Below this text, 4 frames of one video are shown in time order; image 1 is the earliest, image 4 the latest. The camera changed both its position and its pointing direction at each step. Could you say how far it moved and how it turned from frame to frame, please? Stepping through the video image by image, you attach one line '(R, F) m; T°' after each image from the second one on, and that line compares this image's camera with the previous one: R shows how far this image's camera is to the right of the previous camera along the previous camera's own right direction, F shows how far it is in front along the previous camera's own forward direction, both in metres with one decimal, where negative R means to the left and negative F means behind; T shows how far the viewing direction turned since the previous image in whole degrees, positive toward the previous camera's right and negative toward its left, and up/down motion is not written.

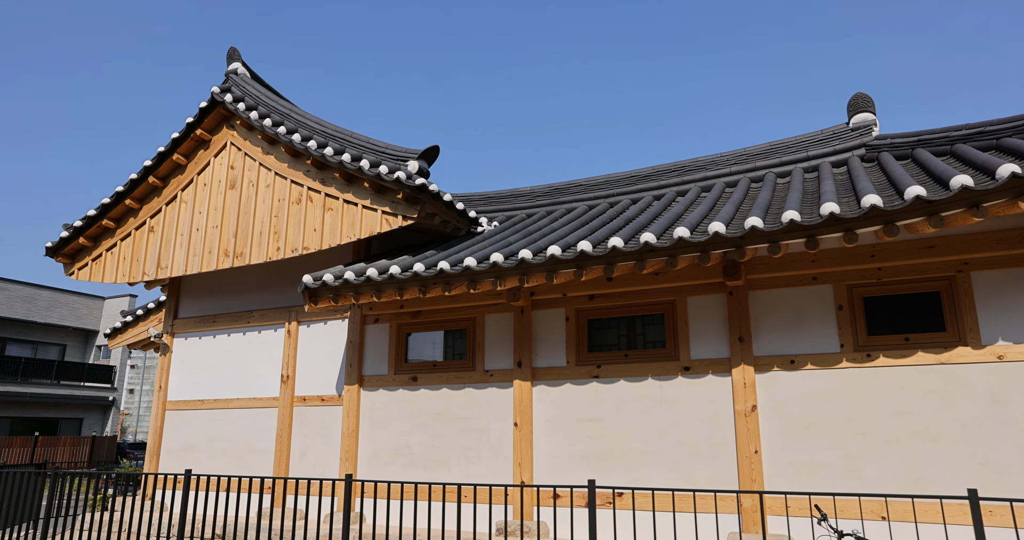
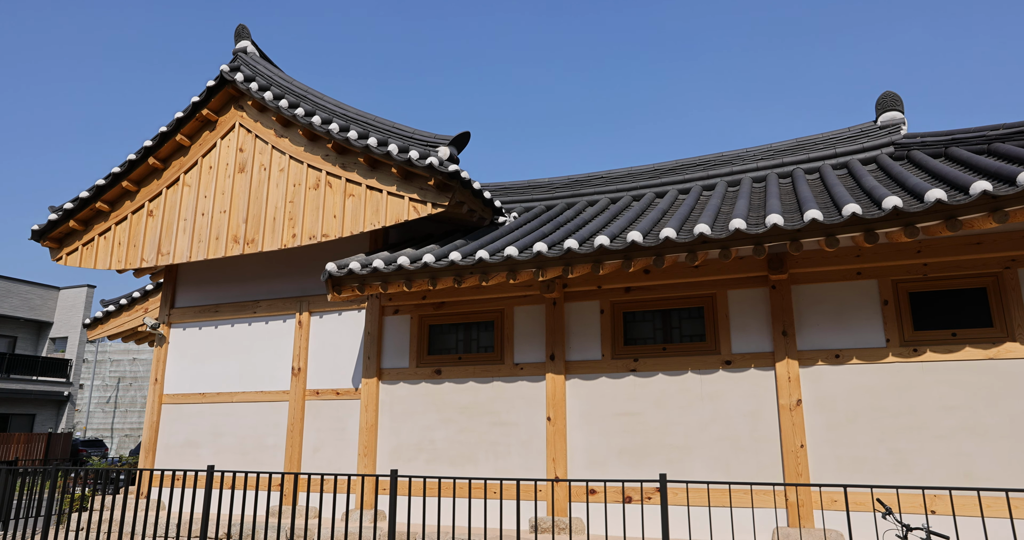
(-0.7, +0.2) m; +3°
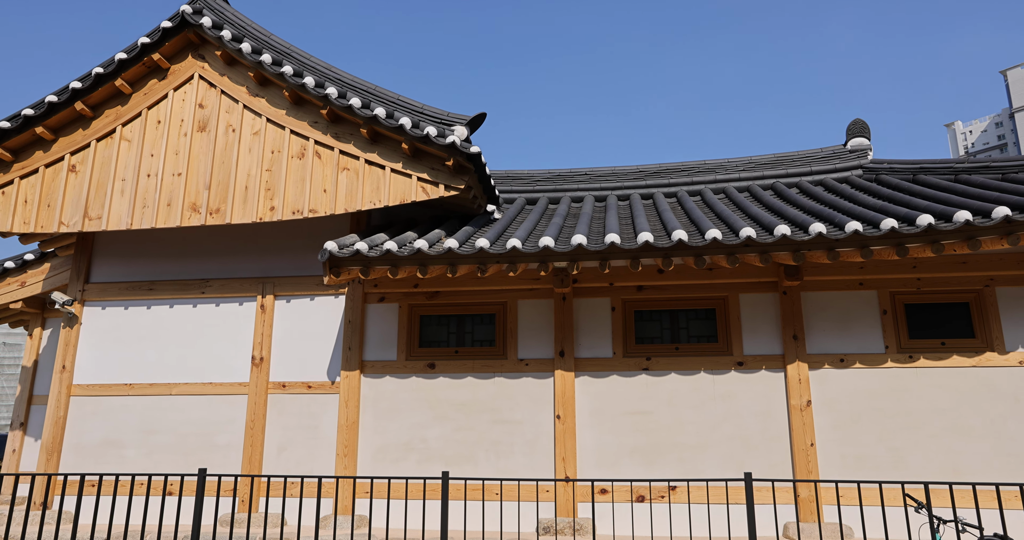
(-1.4, +0.4) m; +12°
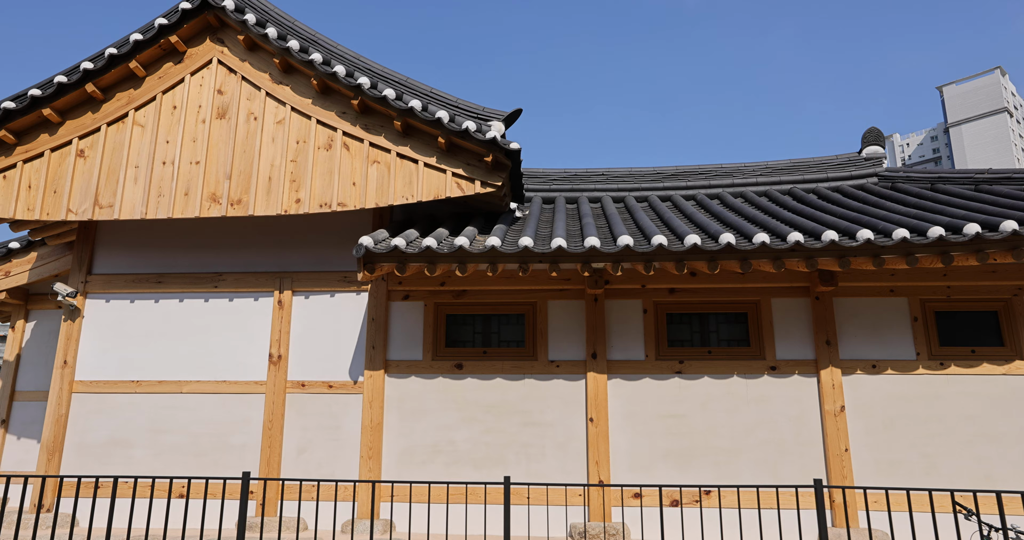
(-0.6, +0.1) m; +3°
